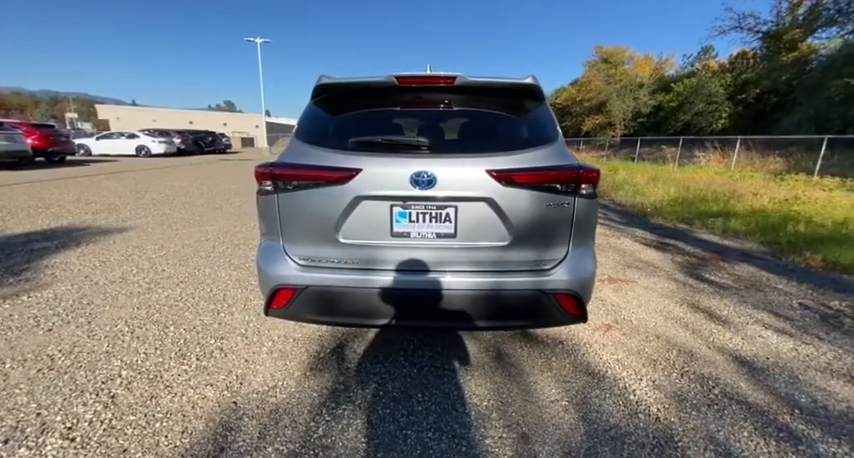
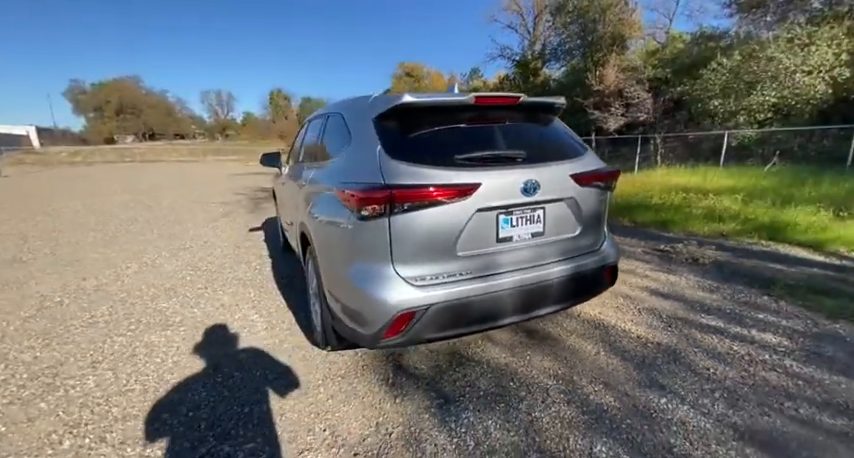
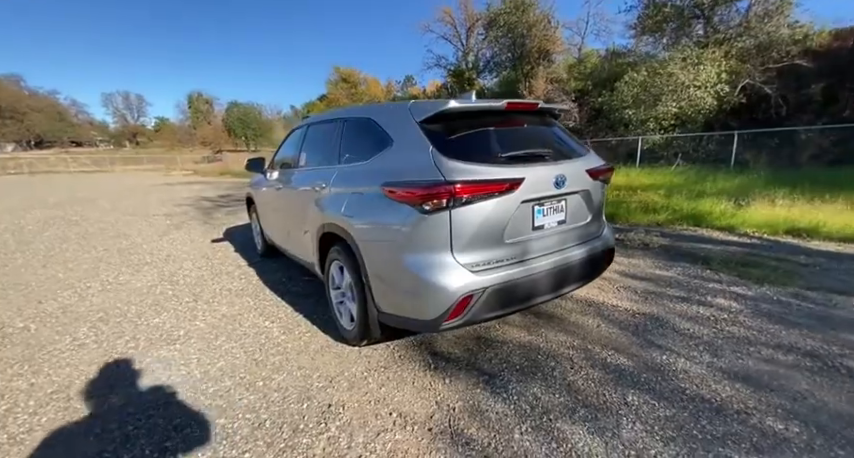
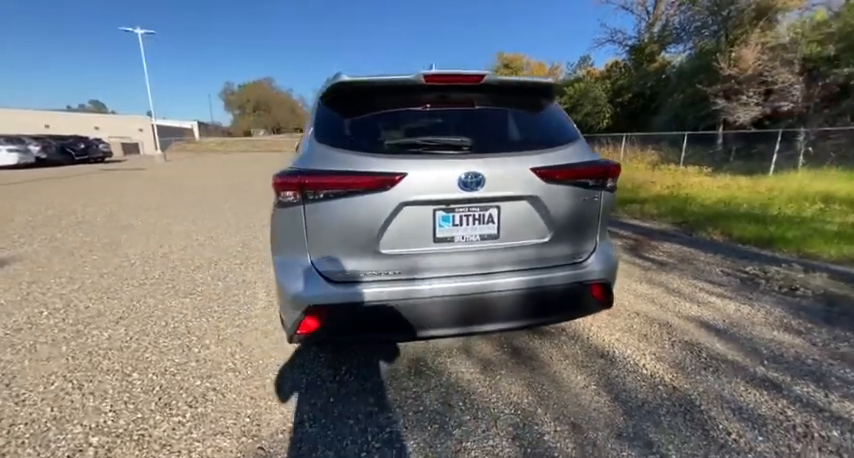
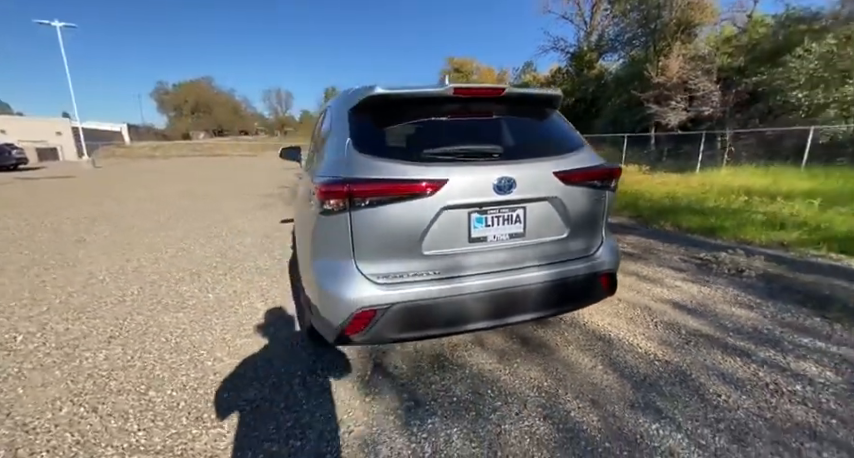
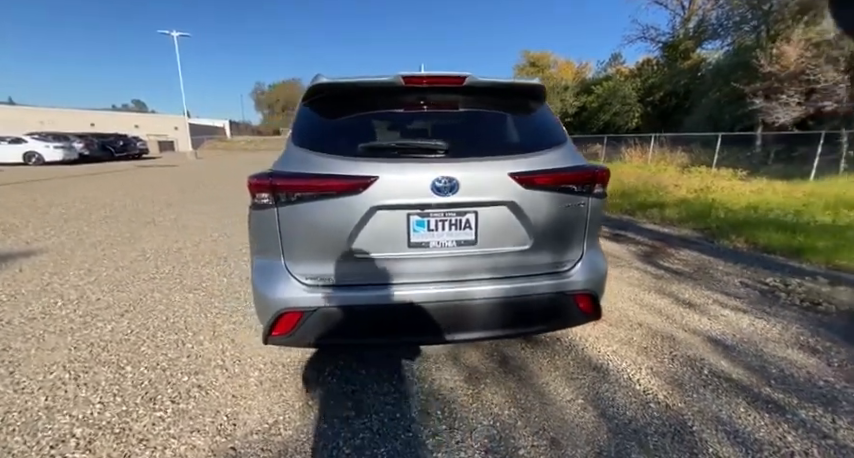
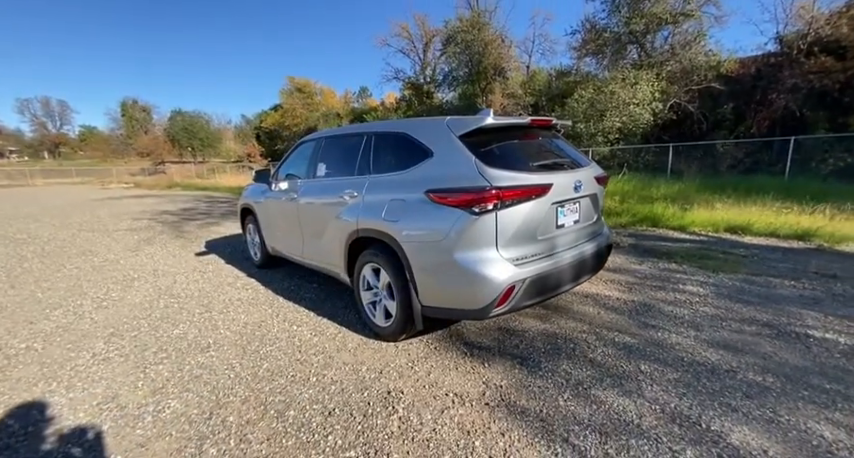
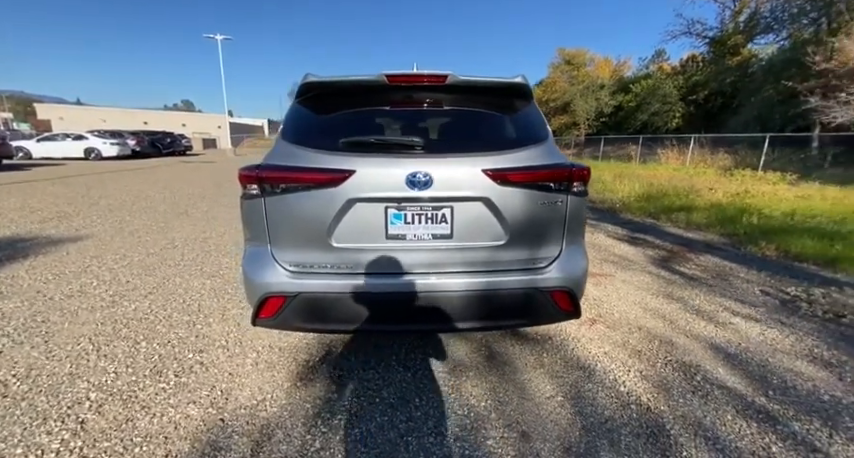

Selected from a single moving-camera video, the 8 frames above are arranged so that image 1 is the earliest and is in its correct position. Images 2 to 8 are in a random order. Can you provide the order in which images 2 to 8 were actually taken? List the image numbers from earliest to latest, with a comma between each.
8, 6, 4, 5, 2, 3, 7
